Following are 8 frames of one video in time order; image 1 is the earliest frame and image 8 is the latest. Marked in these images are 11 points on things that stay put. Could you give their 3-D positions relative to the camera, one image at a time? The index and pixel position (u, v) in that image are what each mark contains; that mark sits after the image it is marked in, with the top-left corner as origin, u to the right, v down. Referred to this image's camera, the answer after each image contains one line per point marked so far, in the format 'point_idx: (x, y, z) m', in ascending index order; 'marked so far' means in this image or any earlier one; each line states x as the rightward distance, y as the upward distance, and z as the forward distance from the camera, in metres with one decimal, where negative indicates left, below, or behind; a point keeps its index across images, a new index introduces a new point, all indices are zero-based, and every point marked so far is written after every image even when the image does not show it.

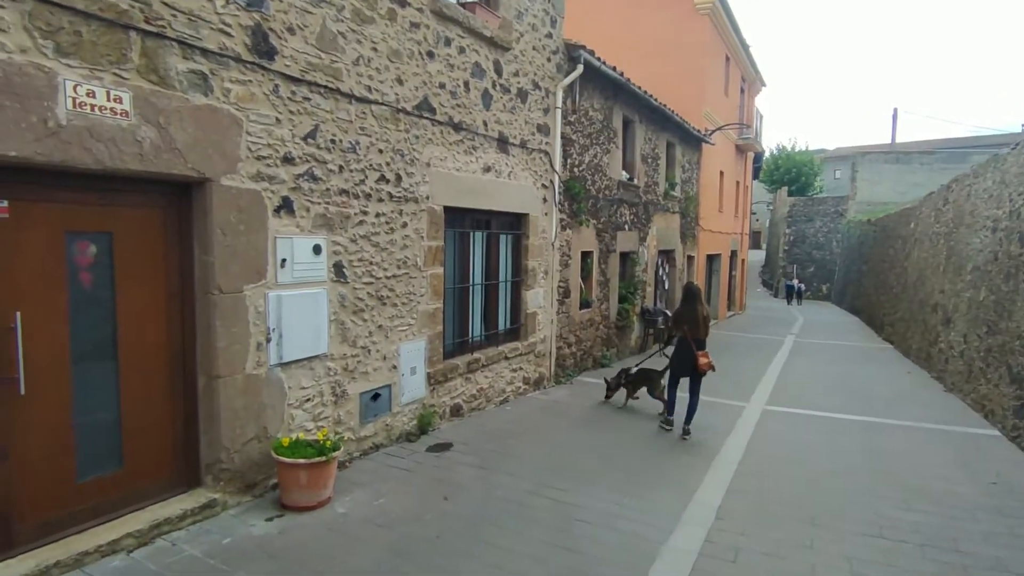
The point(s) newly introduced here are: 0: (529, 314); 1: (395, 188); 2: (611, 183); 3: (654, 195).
0: (+0.2, -0.3, +7.6) m
1: (-1.1, +0.9, +5.3) m
2: (+1.7, +1.8, +10.1) m
3: (+3.0, +1.9, +12.3) m
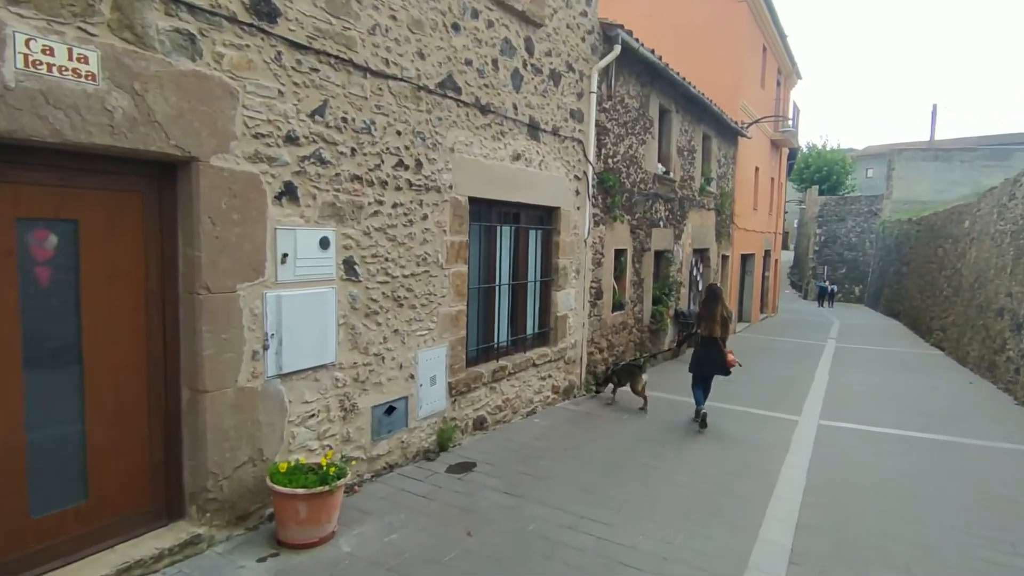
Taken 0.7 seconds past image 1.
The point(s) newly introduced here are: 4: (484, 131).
0: (+0.6, -0.4, +7.0) m
1: (-0.8, +0.9, +4.7) m
2: (+2.2, +1.8, +9.4) m
3: (+3.5, +1.9, +11.6) m
4: (-0.3, +1.5, +5.5) m
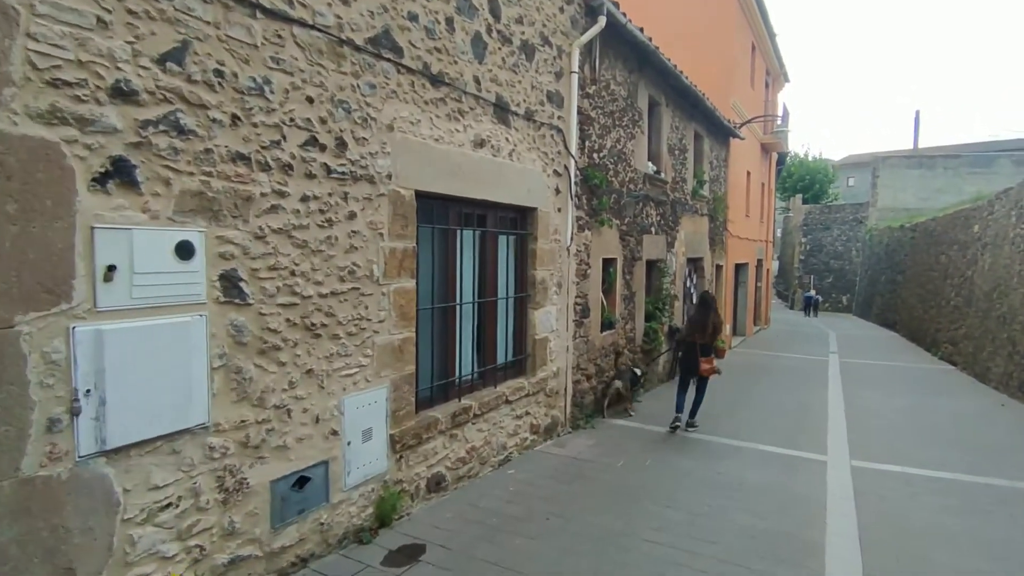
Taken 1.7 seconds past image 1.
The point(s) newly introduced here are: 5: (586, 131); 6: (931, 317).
0: (+0.3, -0.5, +5.8) m
1: (-1.1, +0.8, +3.5) m
2: (+1.7, +1.6, +8.3) m
3: (+3.1, +1.7, +10.5) m
4: (-0.6, +1.3, +4.3) m
5: (+0.9, +1.8, +6.7) m
6: (+11.4, -0.8, +15.9) m
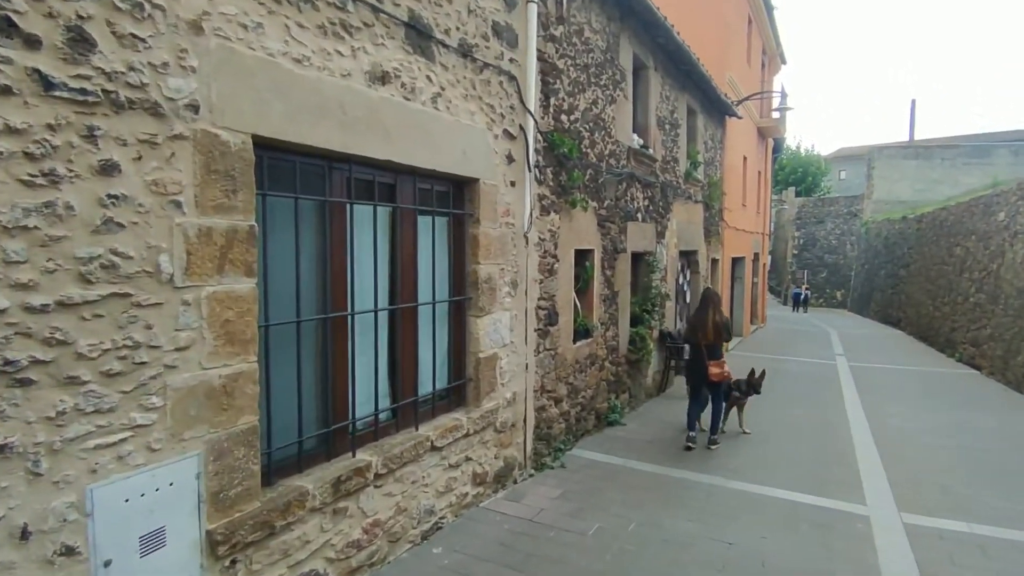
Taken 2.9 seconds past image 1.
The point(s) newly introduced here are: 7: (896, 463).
0: (-0.2, -0.5, +4.3) m
1: (-1.5, +0.8, +2.0) m
2: (+1.2, +1.6, +6.8) m
3: (+2.5, +1.7, +9.0) m
4: (-1.0, +1.3, +2.8) m
5: (+0.3, +1.8, +5.2) m
6: (+10.8, -0.7, +14.6) m
7: (+3.9, -1.8, +6.0) m
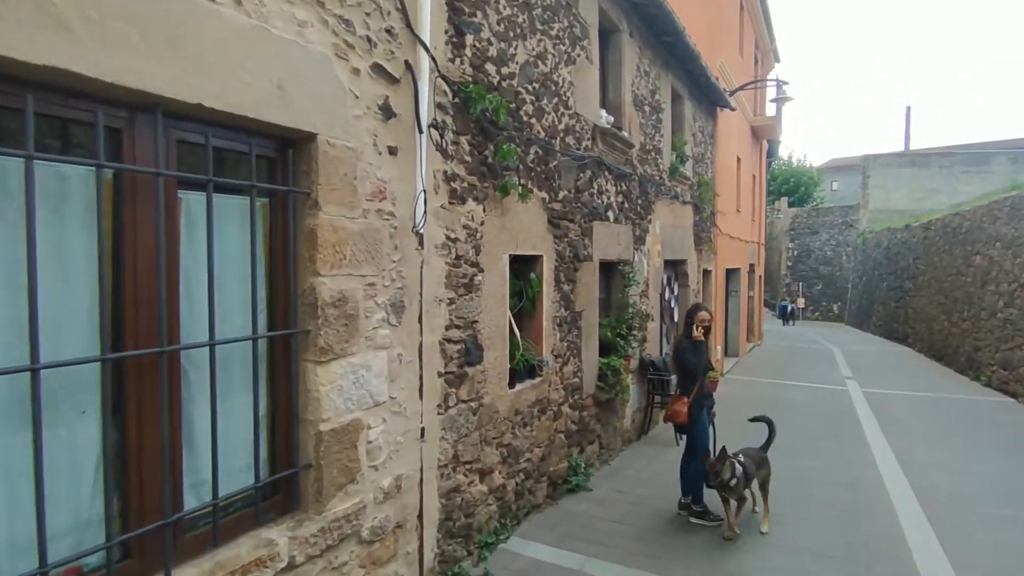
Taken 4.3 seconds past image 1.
0: (-0.8, -0.6, +2.6) m
1: (-2.1, +0.7, +0.3) m
2: (+0.6, +1.4, +5.2) m
3: (+1.8, +1.5, +7.4) m
4: (-1.6, +1.2, +1.2) m
5: (-0.3, +1.7, +3.6) m
6: (+10.1, -1.0, +13.1) m
7: (+3.3, -1.9, +4.3) m
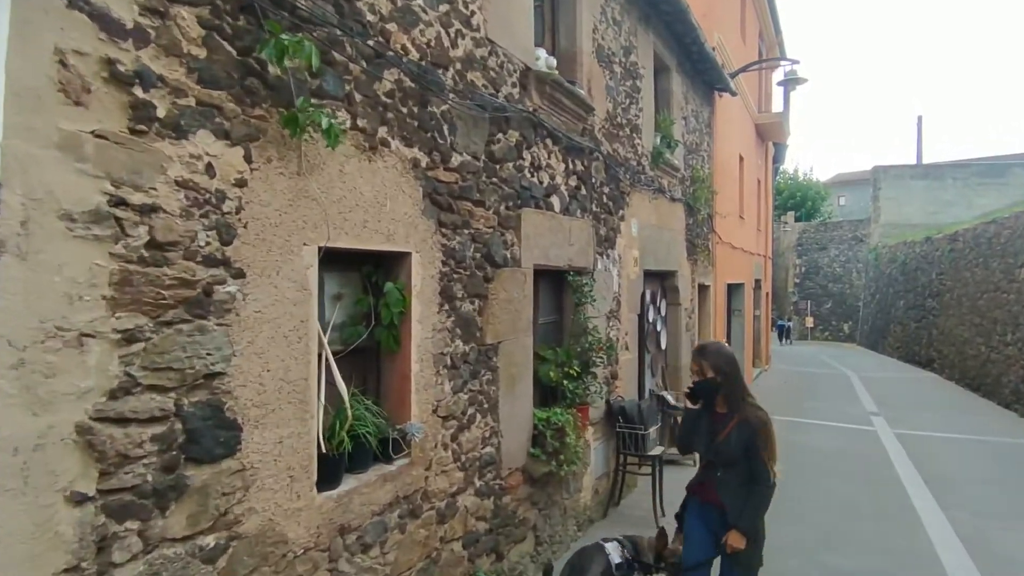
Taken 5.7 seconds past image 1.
0: (-1.5, -0.7, +0.8) m
1: (-2.8, +0.7, -1.5) m
2: (-0.1, +1.3, +3.4) m
3: (+1.2, +1.3, +5.7) m
4: (-2.3, +1.2, -0.6) m
5: (-1.0, +1.6, +1.9) m
6: (+9.4, -1.3, +11.1) m
7: (+2.6, -2.0, +2.4) m
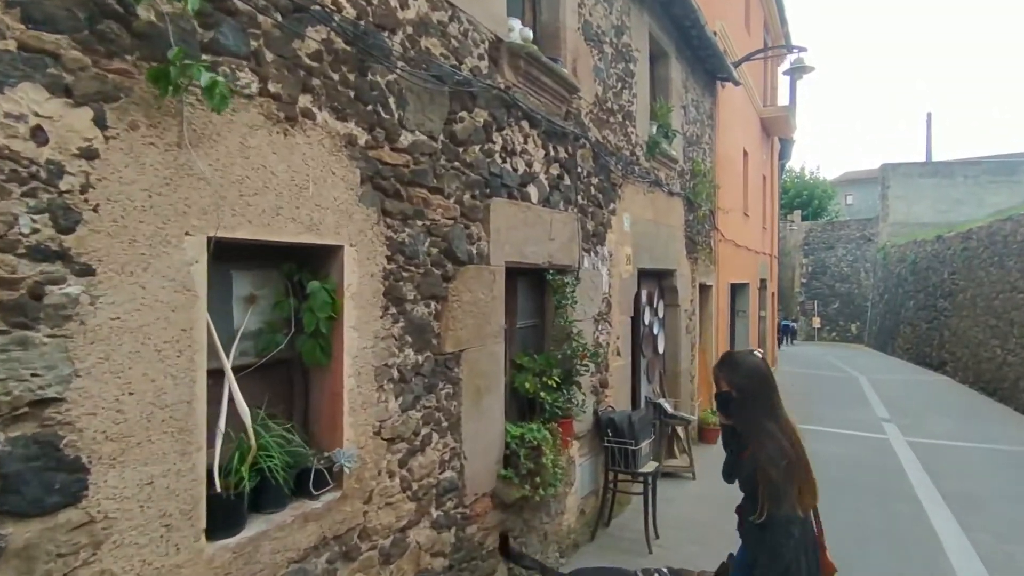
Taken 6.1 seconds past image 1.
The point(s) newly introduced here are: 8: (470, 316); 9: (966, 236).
0: (-1.7, -0.7, +0.3) m
1: (-3.0, +0.7, -1.9) m
2: (-0.3, +1.3, +3.0) m
3: (+1.0, +1.3, +5.2) m
4: (-2.6, +1.2, -1.0) m
5: (-1.2, +1.6, +1.4) m
6: (+9.3, -1.3, +10.6) m
7: (+2.4, -2.0, +2.0) m
8: (-0.2, -0.1, +3.0) m
9: (+12.2, +1.4, +15.7) m
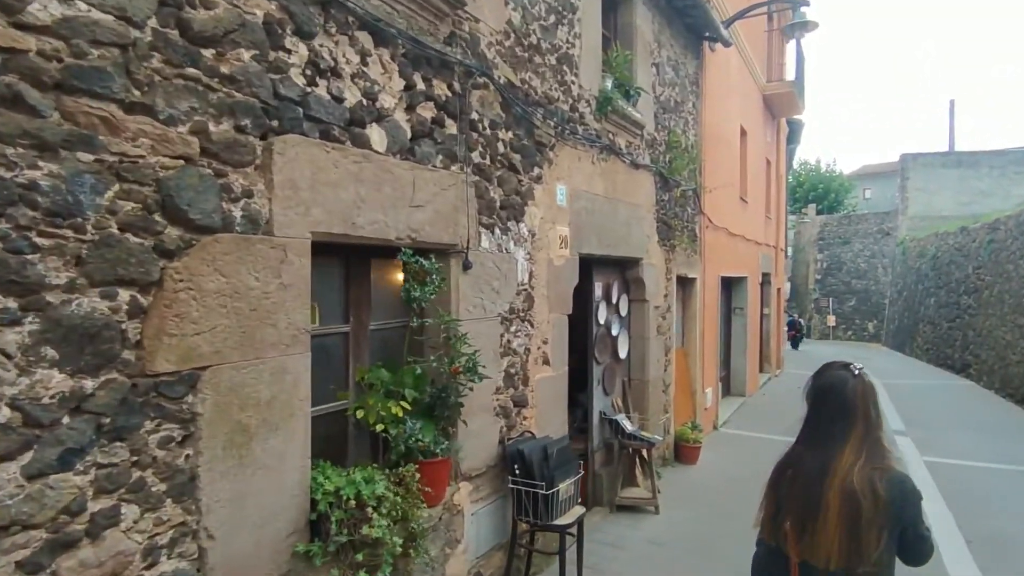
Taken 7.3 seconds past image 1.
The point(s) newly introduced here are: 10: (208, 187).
0: (-2.5, -0.6, -0.7) m
1: (-3.9, +0.8, -2.9) m
2: (-1.0, +1.4, +1.9) m
3: (+0.3, +1.4, +4.1) m
4: (-3.4, +1.3, -2.0) m
5: (-1.9, +1.7, +0.4) m
6: (+8.8, -1.3, +9.3) m
7: (+1.7, -2.0, +0.8) m
8: (-0.9, -0.1, +1.9) m
9: (+11.8, +1.5, +14.3) m
10: (-1.0, +0.3, +1.9) m
